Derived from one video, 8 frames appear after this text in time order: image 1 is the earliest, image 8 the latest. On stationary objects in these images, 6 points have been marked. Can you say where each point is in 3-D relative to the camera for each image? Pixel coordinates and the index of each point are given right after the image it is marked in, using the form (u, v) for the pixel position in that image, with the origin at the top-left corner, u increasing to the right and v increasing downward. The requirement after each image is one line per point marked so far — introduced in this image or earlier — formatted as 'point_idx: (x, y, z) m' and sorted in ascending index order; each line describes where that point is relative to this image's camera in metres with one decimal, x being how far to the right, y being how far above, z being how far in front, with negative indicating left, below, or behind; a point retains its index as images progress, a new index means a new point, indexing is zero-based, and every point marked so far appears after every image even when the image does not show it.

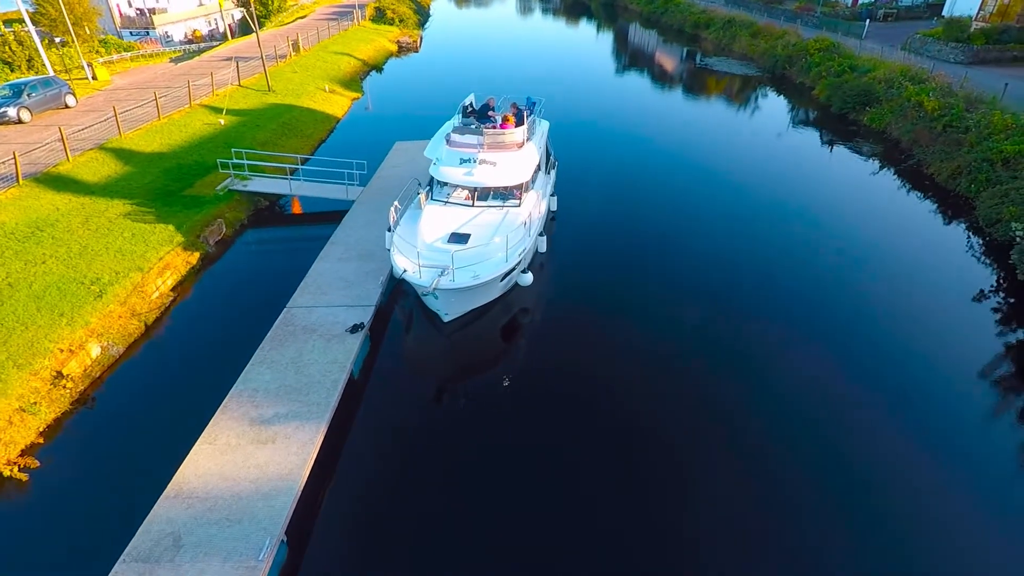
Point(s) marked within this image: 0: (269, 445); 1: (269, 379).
0: (-4.2, -2.8, +10.1) m
1: (-4.9, -1.8, +11.6) m
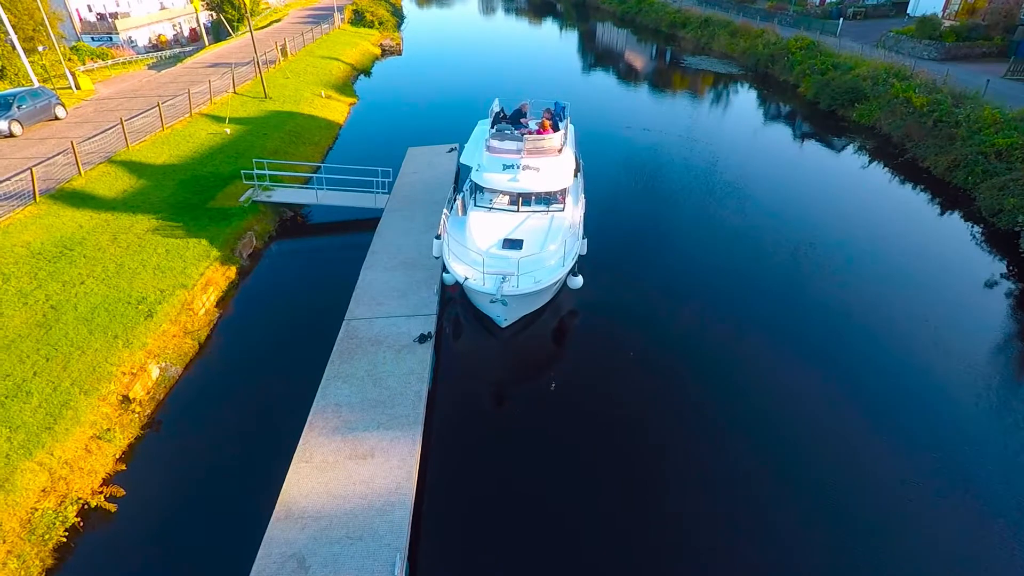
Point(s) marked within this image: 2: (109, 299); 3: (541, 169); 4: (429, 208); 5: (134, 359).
0: (-2.5, -3.0, +10.1) m
1: (-3.3, -2.1, +11.6) m
2: (-9.7, -0.3, +13.8) m
3: (+0.9, +3.3, +16.1) m
4: (-2.9, +2.8, +19.4) m
5: (-8.1, -1.5, +12.3) m
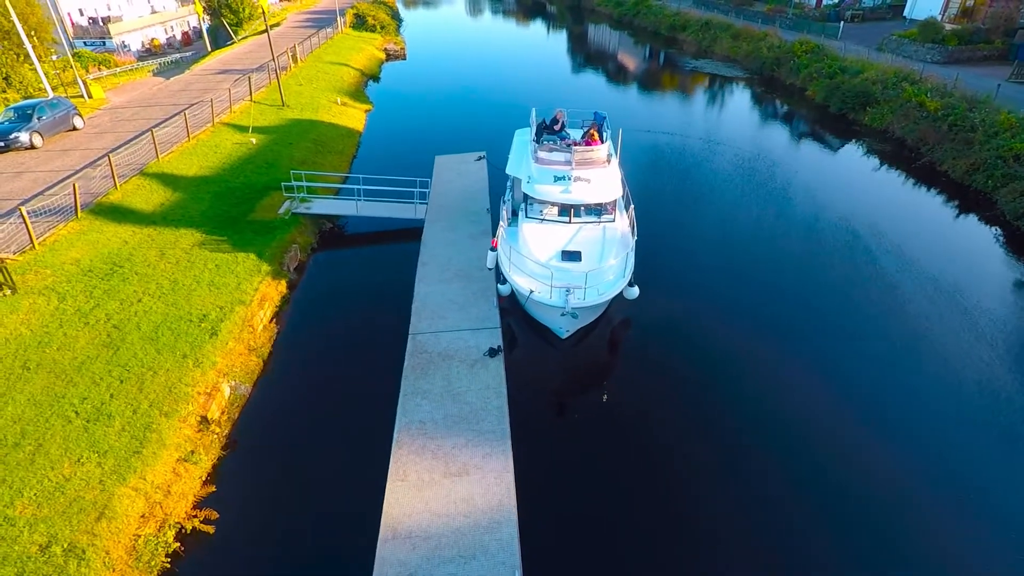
0: (-0.8, -3.3, +10.1) m
1: (-1.7, -2.4, +11.6) m
2: (-8.1, -0.7, +13.7) m
3: (+2.3, +3.1, +16.3) m
4: (-1.5, +2.4, +19.5) m
5: (-6.5, -1.9, +12.2) m
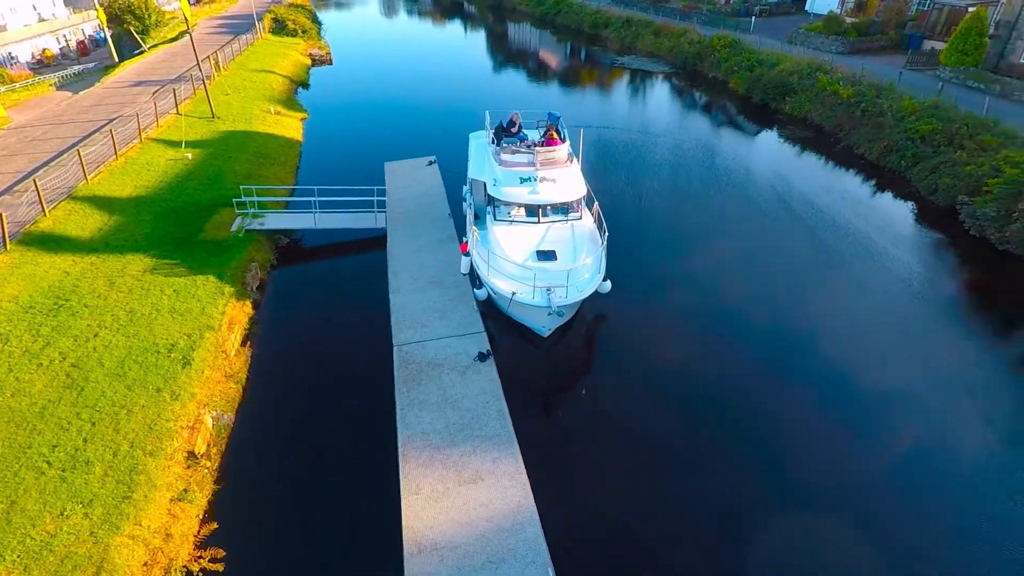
0: (-0.6, -3.5, +10.2) m
1: (-1.6, -2.6, +11.5) m
2: (-8.4, -1.4, +12.8) m
3: (+1.3, +3.1, +16.6) m
4: (-2.8, +2.2, +19.3) m
5: (-6.5, -2.5, +11.6) m
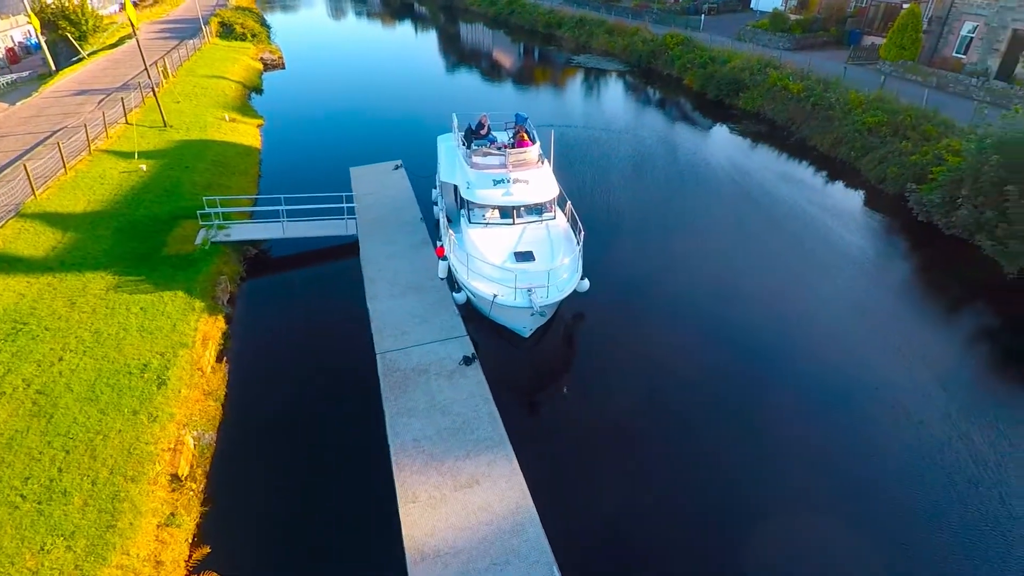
0: (-0.6, -3.5, +10.2) m
1: (-1.8, -2.8, +11.5) m
2: (-8.7, -1.8, +12.3) m
3: (+0.5, +3.1, +16.7) m
4: (-3.7, +2.0, +19.2) m
5: (-6.7, -2.8, +11.2) m
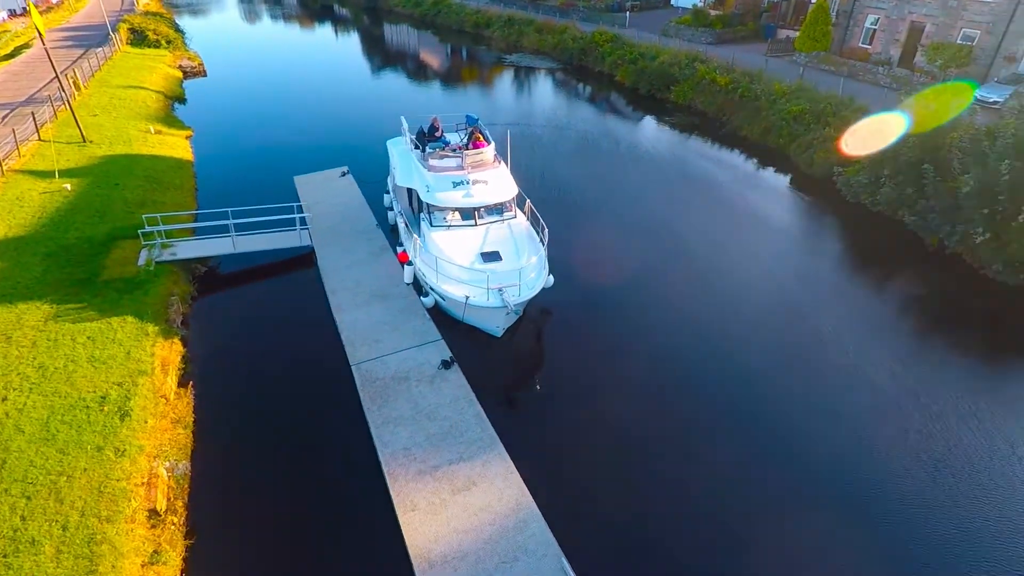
0: (-0.7, -3.6, +10.2) m
1: (-2.0, -2.9, +11.4) m
2: (-9.1, -2.4, +11.4) m
3: (-0.7, +3.1, +16.8) m
4: (-5.0, +1.7, +18.8) m
5: (-6.8, -3.3, +10.5) m
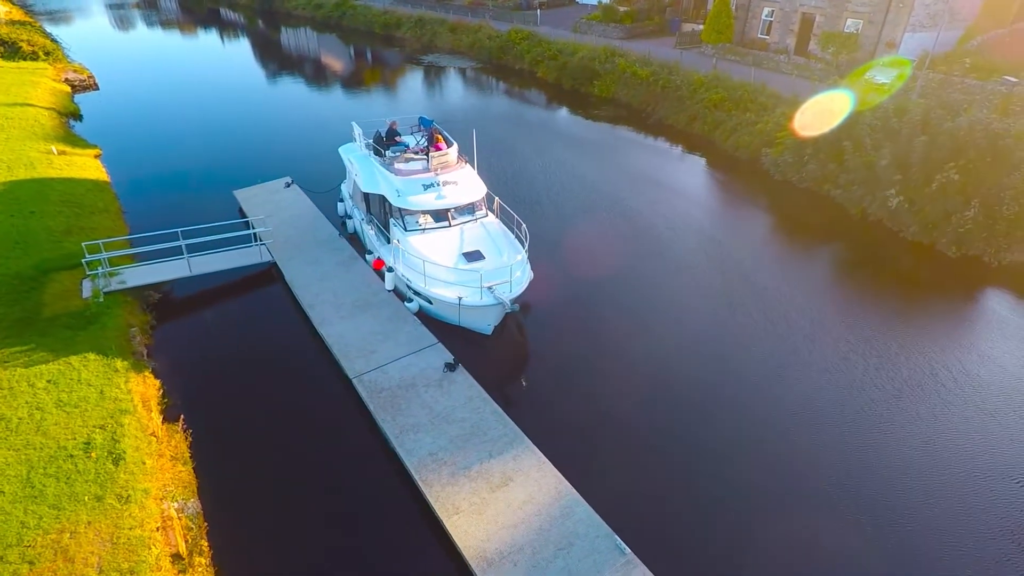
0: (0.0, -3.5, +10.3) m
1: (-1.6, -3.0, +11.3) m
2: (-8.6, -3.1, +10.3) m
3: (-1.6, +3.1, +16.8) m
4: (-6.0, +1.3, +18.2) m
5: (-6.2, -3.8, +9.8) m
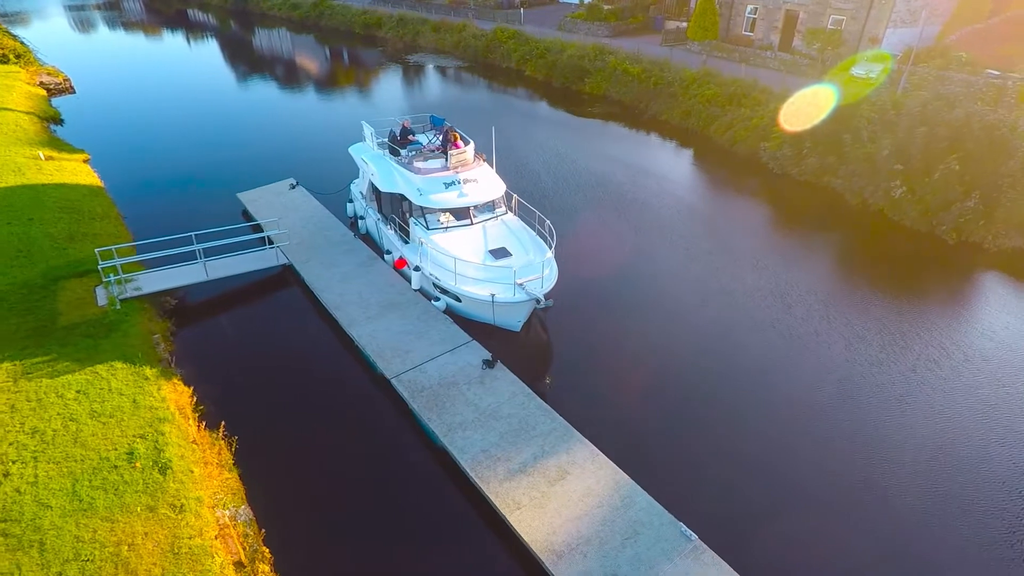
0: (+1.0, -3.4, +10.4) m
1: (-0.6, -2.9, +11.2) m
2: (-7.5, -3.2, +10.0) m
3: (-1.0, +3.2, +16.8) m
4: (-5.5, +1.3, +17.9) m
5: (-5.1, -3.8, +9.6) m
